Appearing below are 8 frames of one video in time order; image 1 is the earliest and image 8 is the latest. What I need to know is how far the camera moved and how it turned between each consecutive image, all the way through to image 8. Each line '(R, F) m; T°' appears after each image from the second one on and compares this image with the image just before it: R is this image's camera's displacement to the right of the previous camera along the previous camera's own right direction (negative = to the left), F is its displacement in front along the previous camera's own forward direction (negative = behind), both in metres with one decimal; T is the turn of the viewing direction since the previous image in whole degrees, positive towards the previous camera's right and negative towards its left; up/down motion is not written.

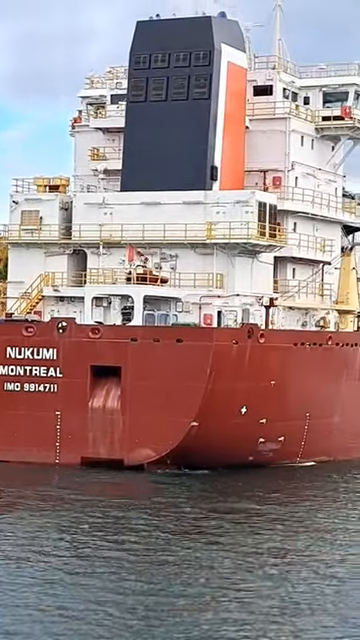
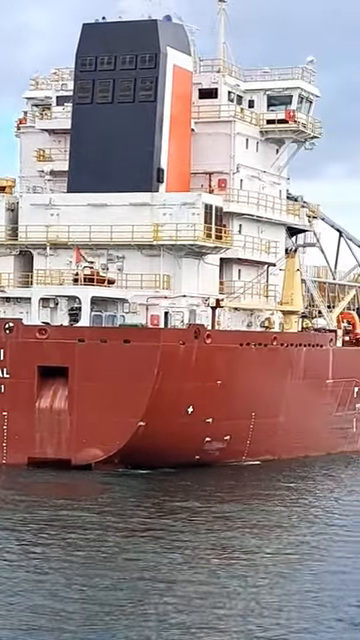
(-0.1, -0.2) m; +3°
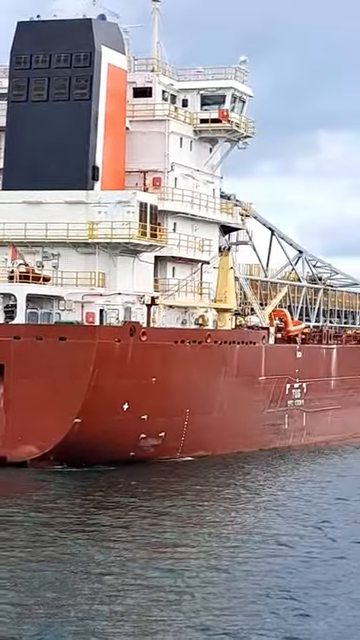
(-0.1, -0.2) m; +3°
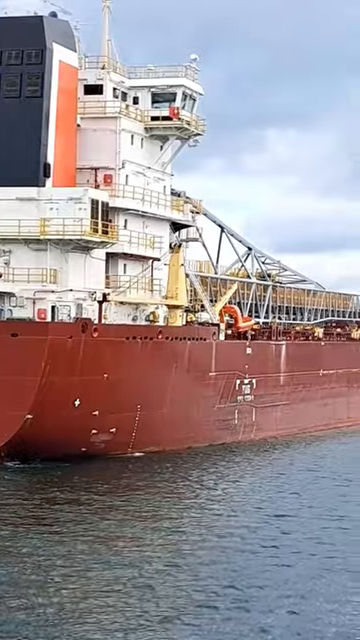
(-0.1, -0.1) m; +2°
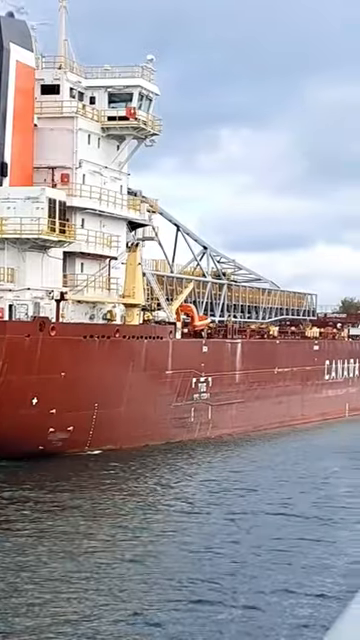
(0.0, -0.2) m; +2°
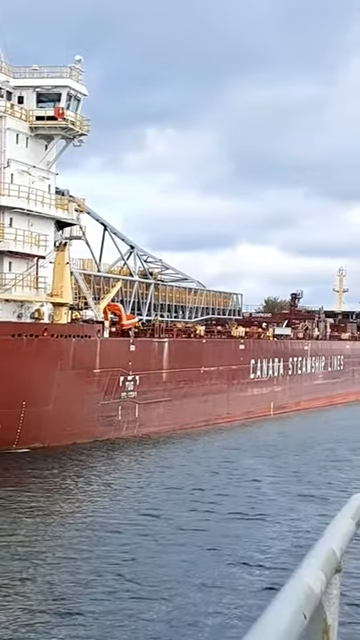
(0.0, -0.2) m; +3°
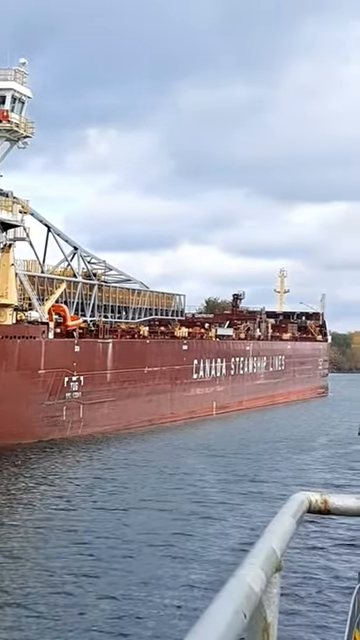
(-0.1, -0.2) m; +3°
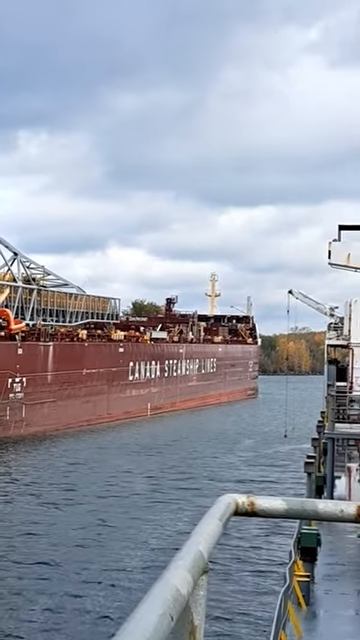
(-0.2, -1.1) m; +3°
